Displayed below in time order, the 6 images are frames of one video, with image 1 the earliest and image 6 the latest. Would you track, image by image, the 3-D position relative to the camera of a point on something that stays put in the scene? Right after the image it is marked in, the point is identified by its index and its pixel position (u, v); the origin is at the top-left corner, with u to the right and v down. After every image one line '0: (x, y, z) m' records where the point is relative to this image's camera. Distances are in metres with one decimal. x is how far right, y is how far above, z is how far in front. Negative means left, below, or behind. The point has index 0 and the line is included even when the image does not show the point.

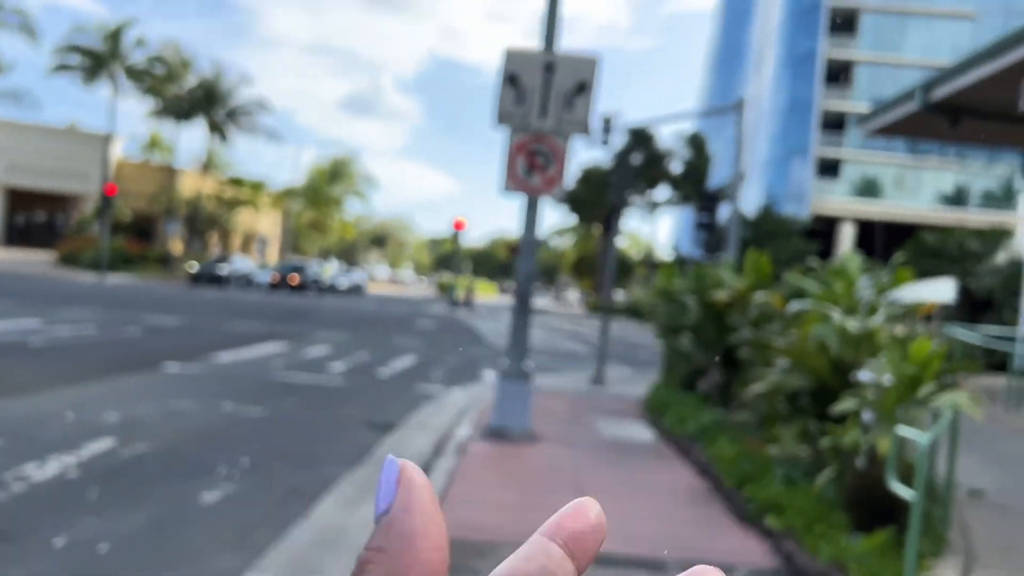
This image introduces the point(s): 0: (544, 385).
0: (+0.5, -1.6, +13.1) m
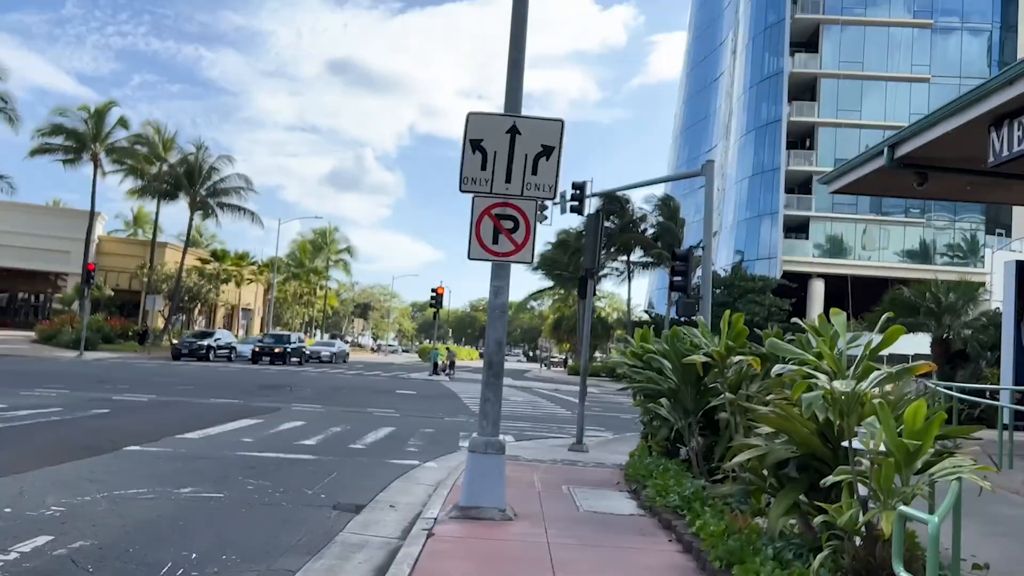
0: (+0.2, -2.7, +12.7) m
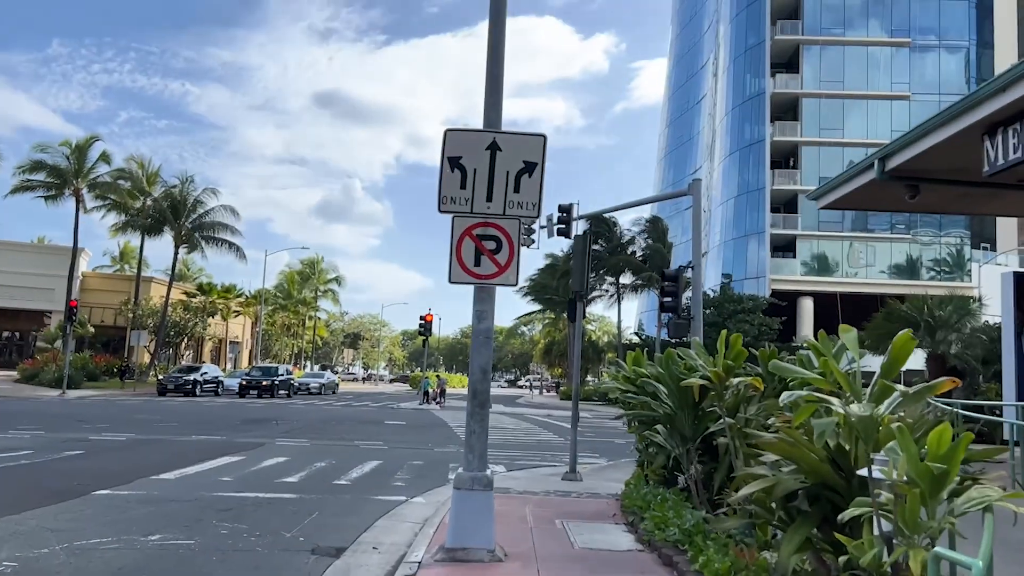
0: (+0.1, -3.0, +12.2) m
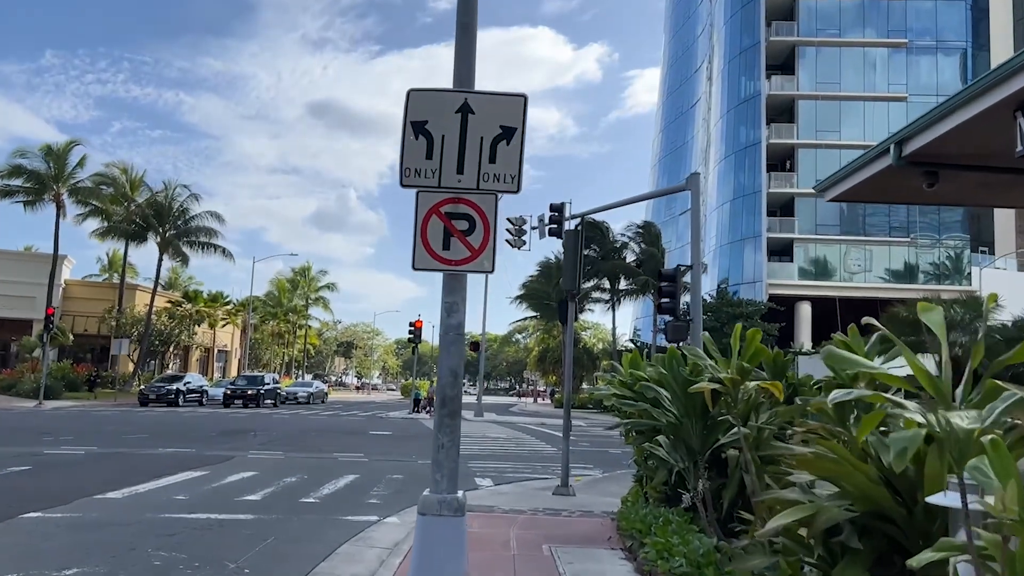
0: (-0.1, -3.0, +11.1) m
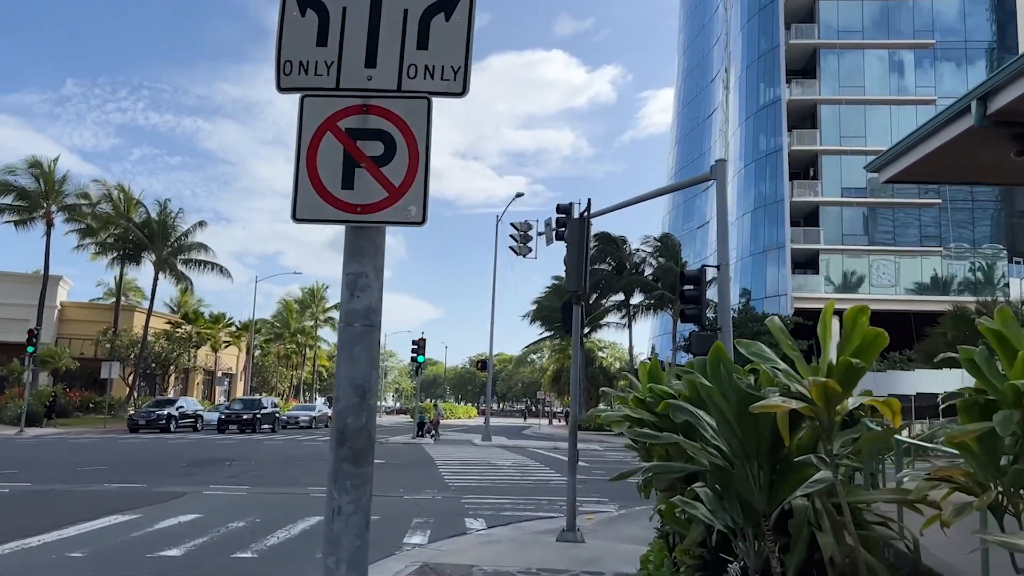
0: (-0.3, -3.0, +8.8) m
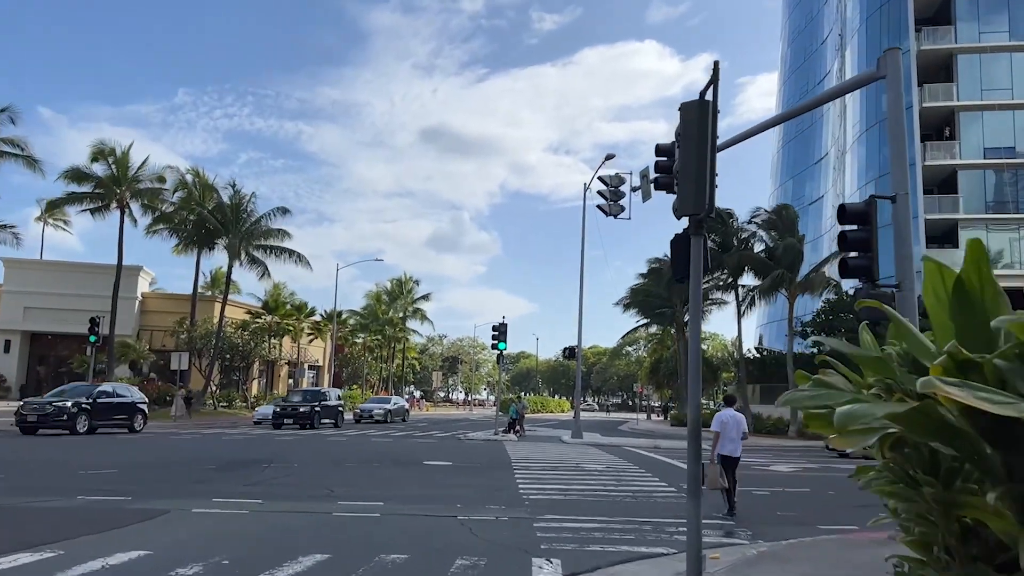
0: (+0.3, -2.3, +5.1) m
